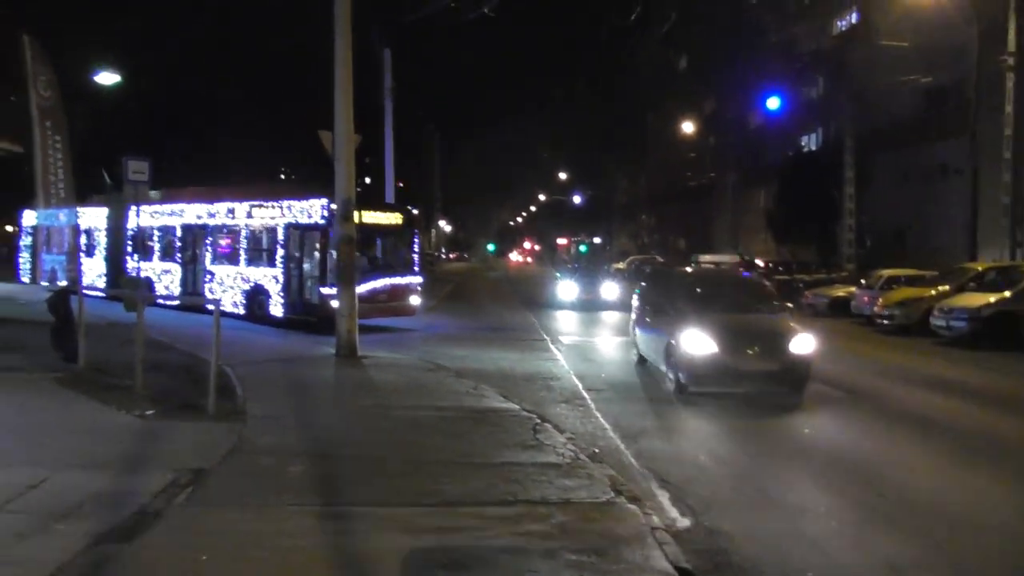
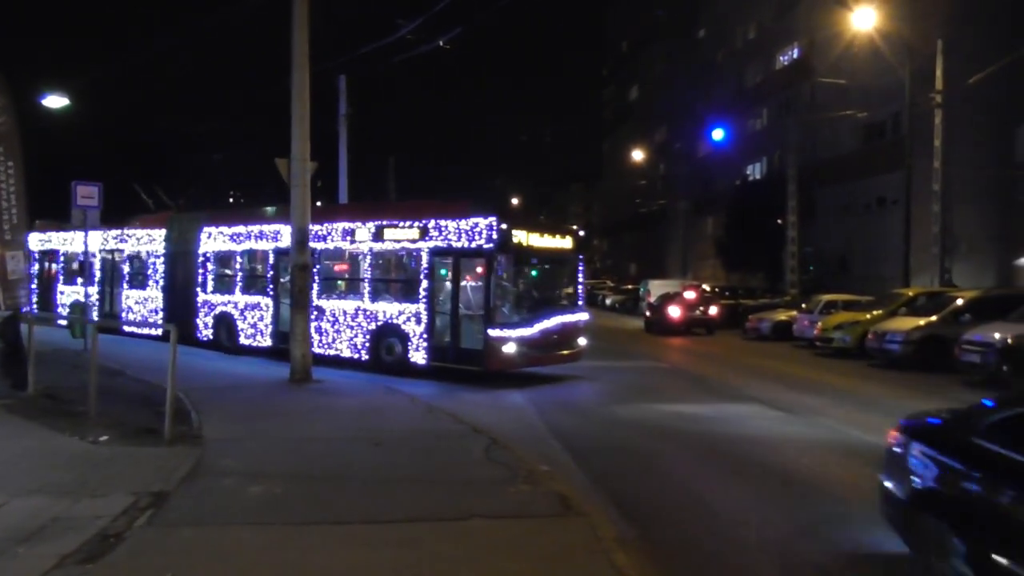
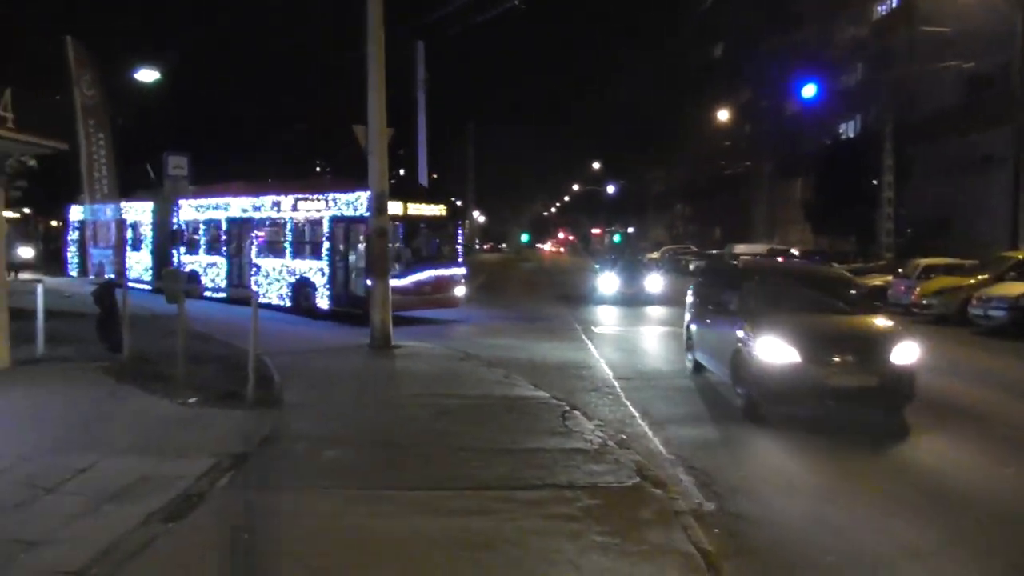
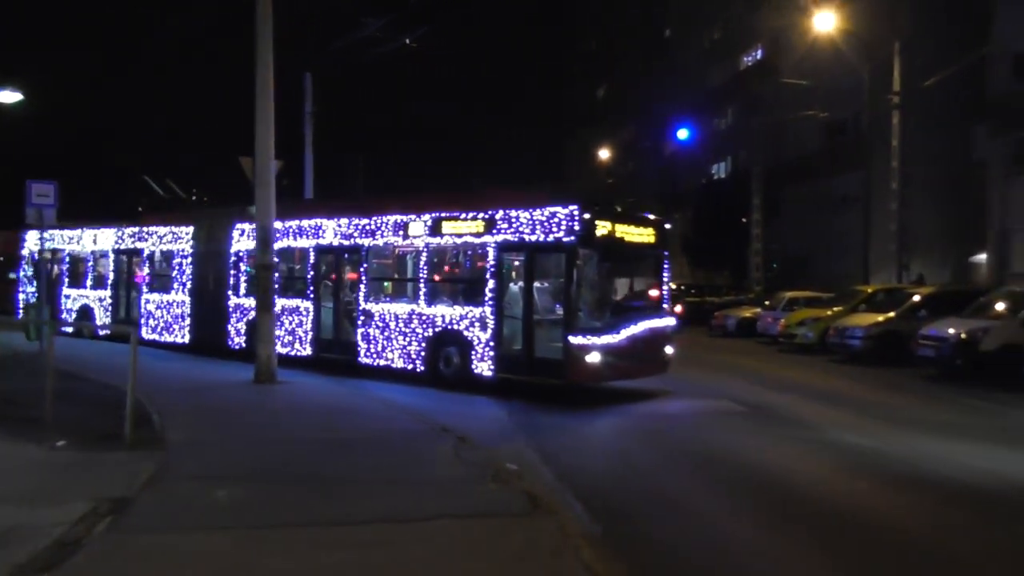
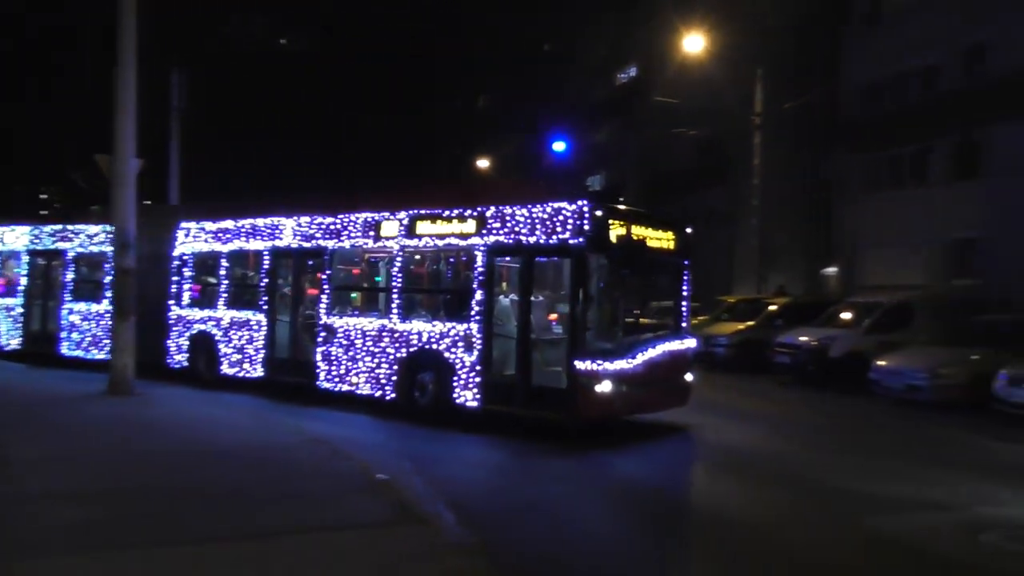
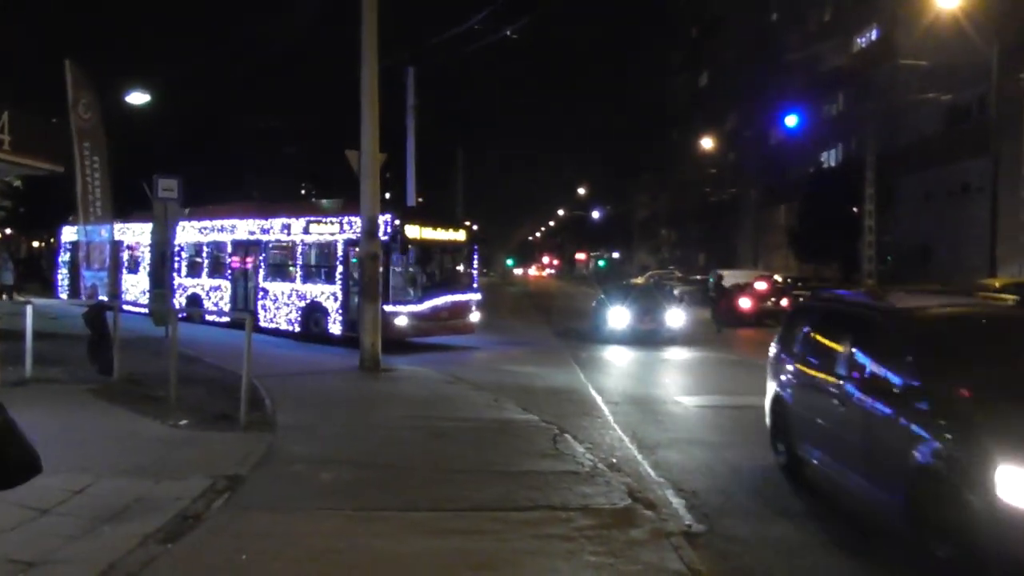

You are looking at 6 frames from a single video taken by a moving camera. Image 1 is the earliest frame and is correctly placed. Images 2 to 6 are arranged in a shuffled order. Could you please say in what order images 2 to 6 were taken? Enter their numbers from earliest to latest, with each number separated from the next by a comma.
3, 6, 2, 4, 5
